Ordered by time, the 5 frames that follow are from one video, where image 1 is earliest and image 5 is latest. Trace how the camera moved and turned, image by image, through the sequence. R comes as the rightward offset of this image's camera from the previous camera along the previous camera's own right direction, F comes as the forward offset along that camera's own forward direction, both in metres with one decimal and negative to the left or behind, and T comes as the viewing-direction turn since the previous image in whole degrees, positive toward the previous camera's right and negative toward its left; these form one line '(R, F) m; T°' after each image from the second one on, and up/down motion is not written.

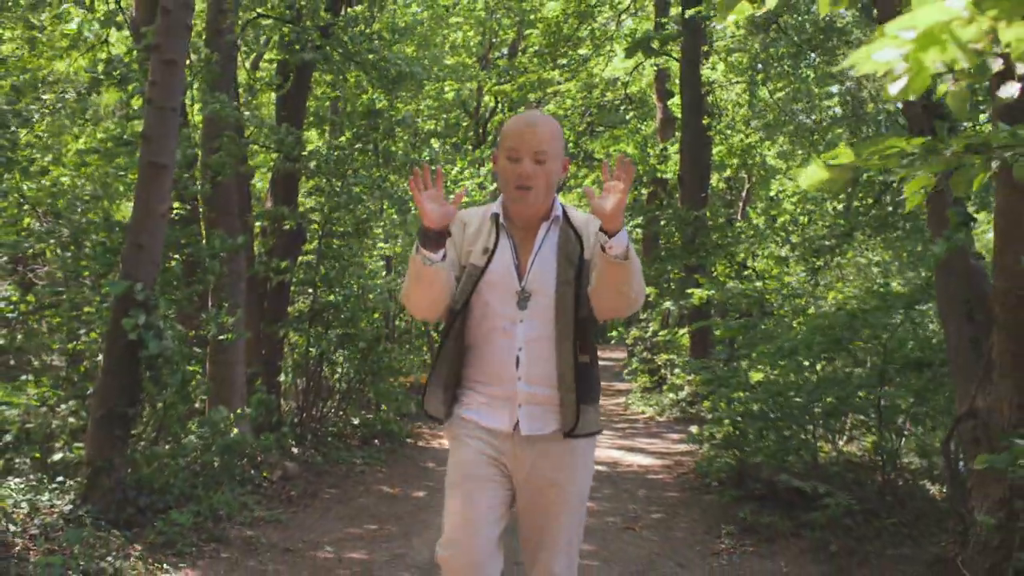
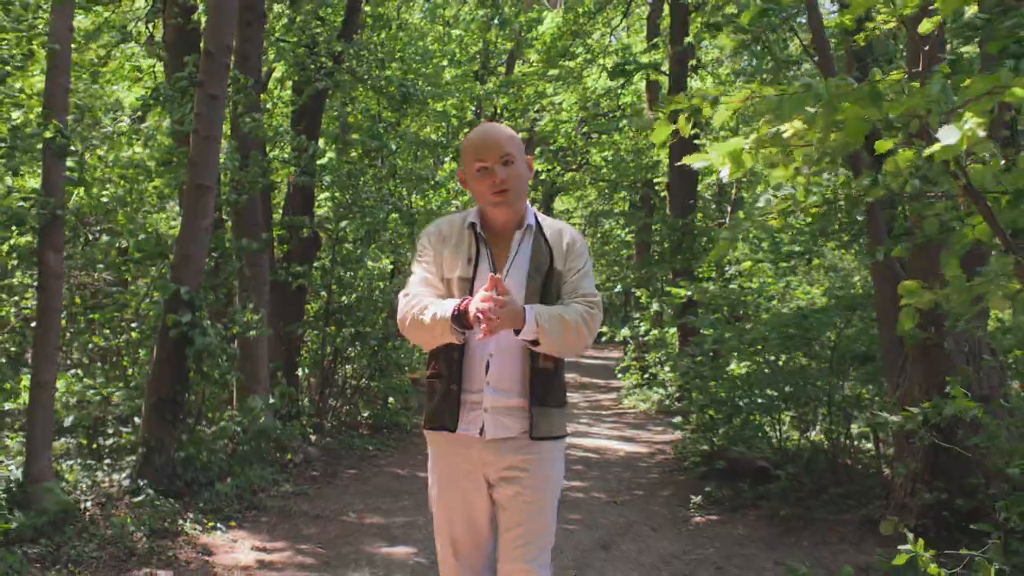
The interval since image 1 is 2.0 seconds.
(0.0, -1.1) m; 0°
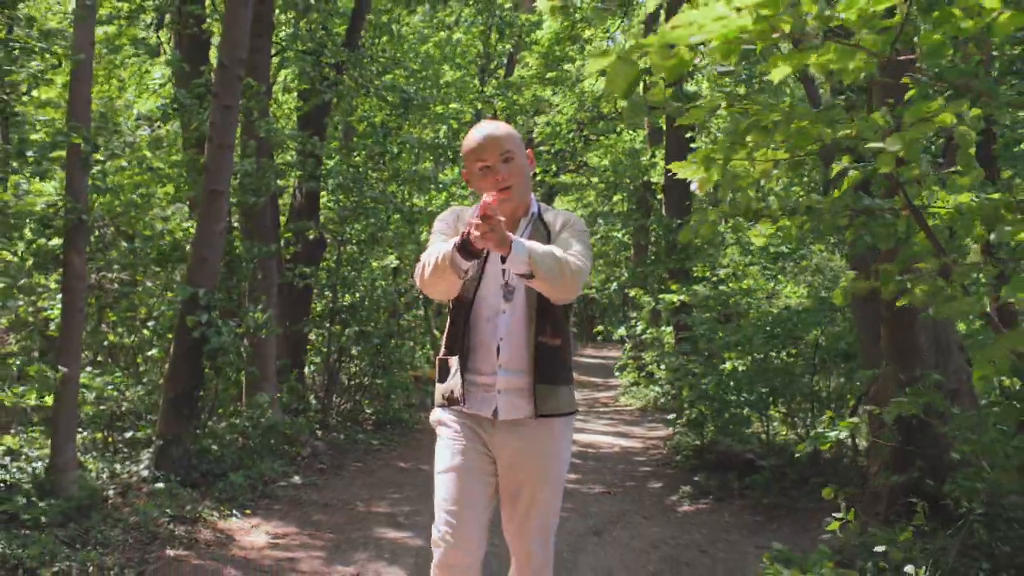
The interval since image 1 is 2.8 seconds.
(0.0, -0.4) m; 0°
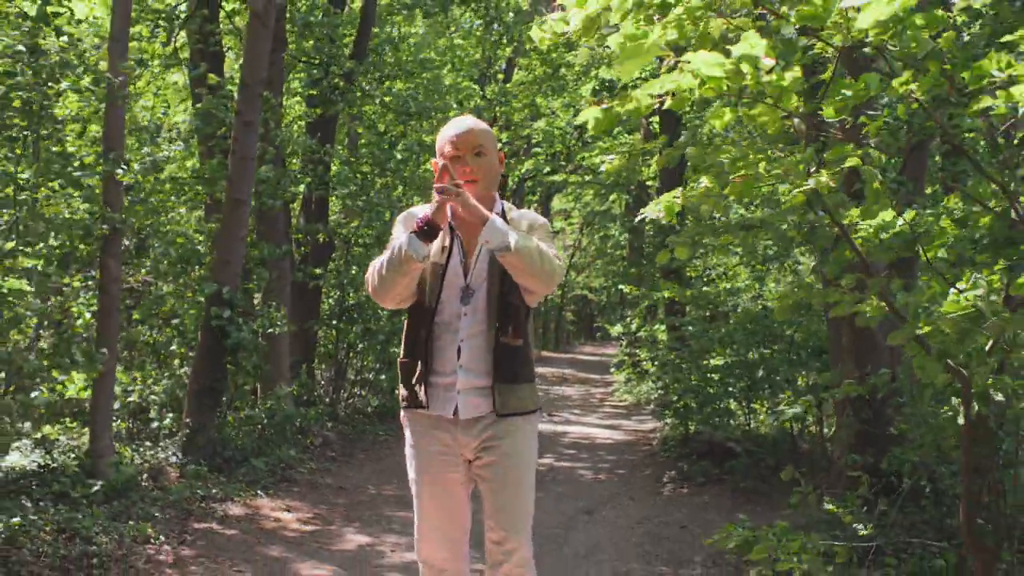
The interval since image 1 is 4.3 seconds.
(0.0, -0.8) m; 0°
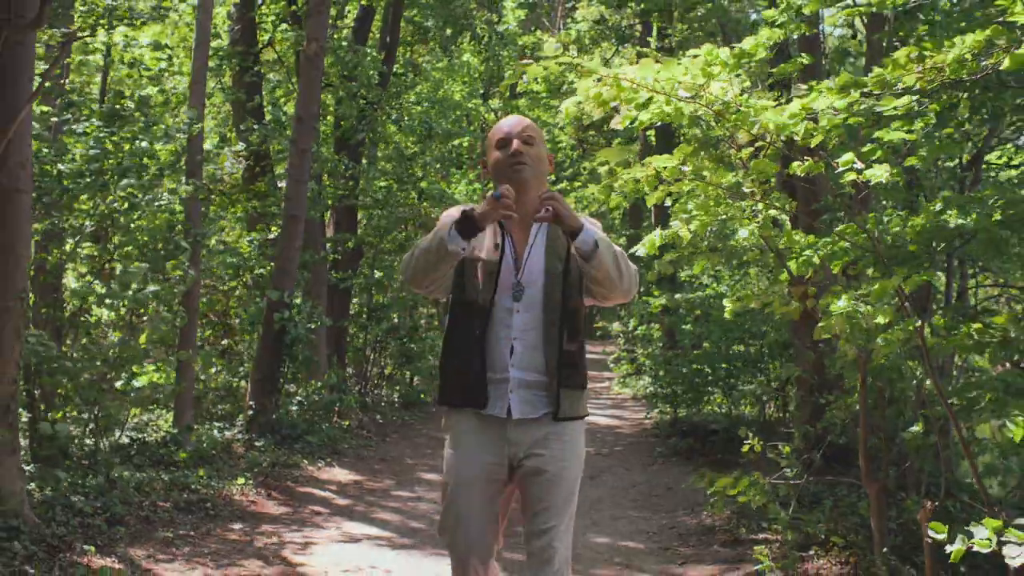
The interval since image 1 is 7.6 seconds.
(-0.2, -1.7) m; 0°
